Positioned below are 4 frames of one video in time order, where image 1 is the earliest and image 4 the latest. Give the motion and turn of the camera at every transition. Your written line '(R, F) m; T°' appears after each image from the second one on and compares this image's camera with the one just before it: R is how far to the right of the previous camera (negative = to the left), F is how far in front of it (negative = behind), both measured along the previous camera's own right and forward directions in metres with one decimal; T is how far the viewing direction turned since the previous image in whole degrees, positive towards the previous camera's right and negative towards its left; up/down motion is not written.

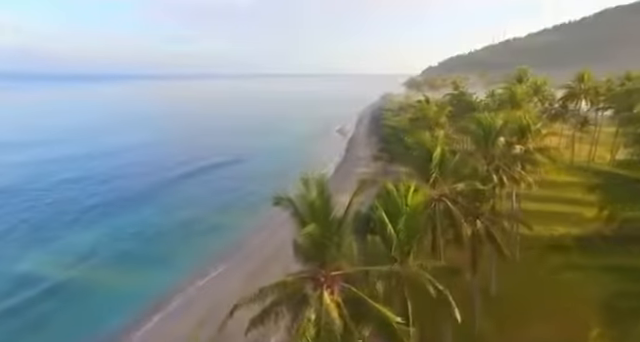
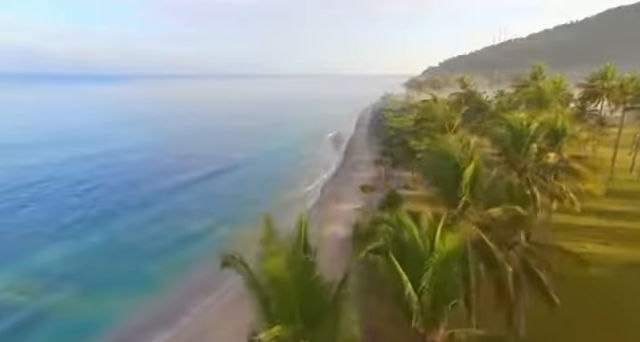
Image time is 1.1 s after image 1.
(+0.4, +3.6) m; 0°
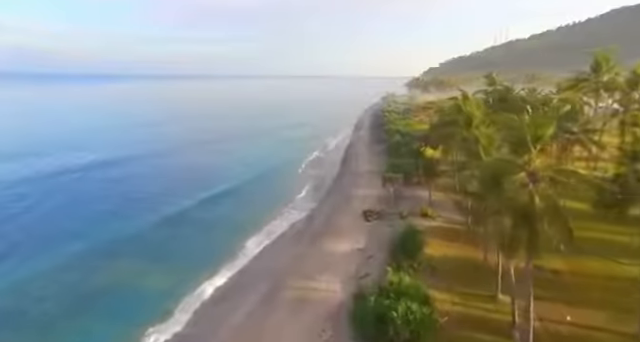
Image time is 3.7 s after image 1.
(+0.9, +10.5) m; 0°
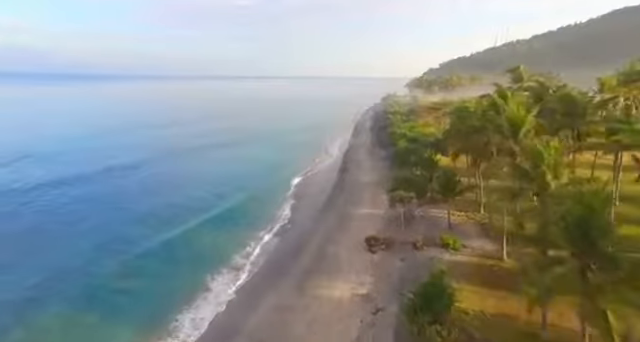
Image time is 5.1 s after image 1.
(+0.5, +6.7) m; 0°
